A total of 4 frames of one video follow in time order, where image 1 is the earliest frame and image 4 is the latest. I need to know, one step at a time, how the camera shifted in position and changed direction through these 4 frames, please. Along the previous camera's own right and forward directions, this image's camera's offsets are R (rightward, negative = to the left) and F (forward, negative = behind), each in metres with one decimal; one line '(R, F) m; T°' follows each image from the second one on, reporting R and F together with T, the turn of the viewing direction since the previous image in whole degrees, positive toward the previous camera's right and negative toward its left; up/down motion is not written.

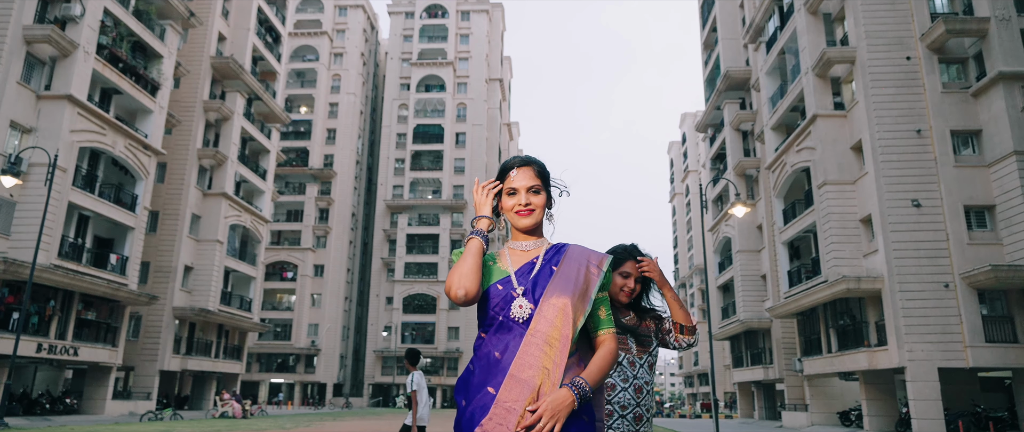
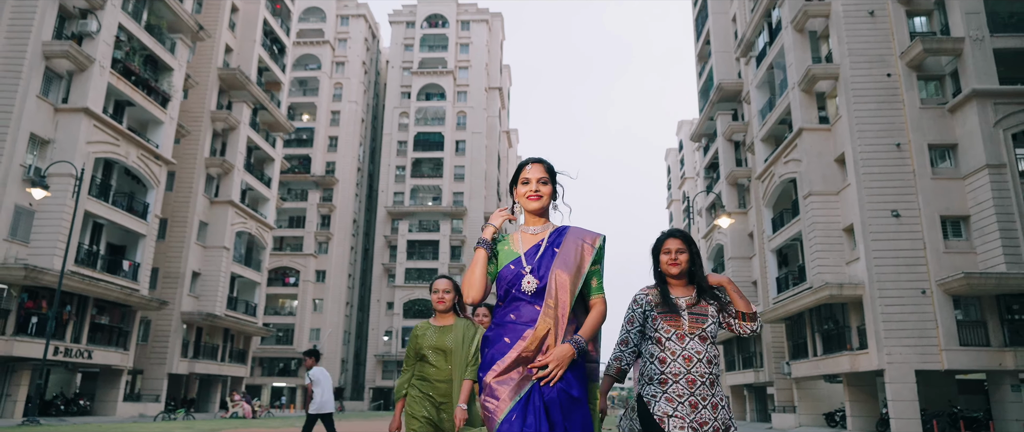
(0.0, -0.9) m; 0°
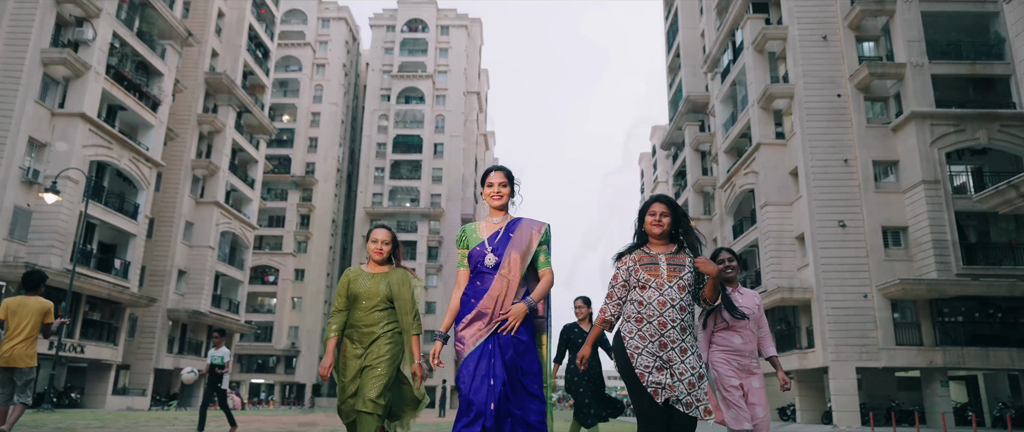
(-0.1, -1.5) m; +2°
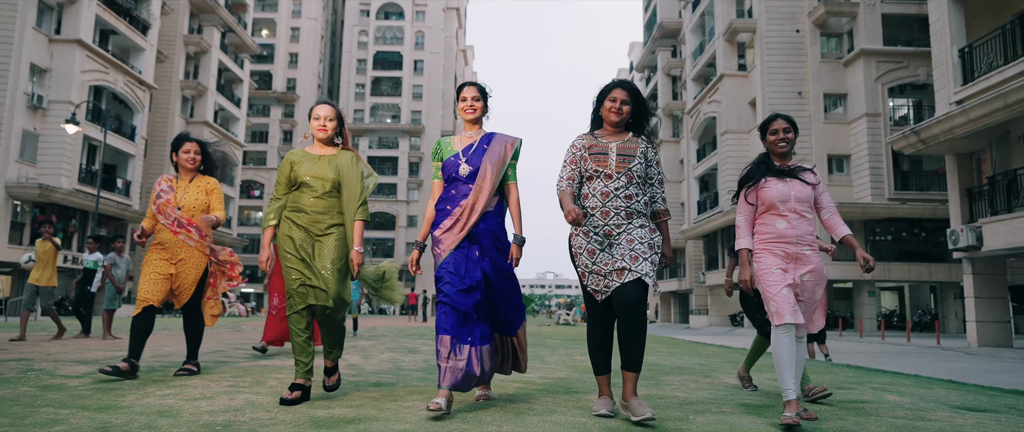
(-0.1, -2.0) m; +2°
